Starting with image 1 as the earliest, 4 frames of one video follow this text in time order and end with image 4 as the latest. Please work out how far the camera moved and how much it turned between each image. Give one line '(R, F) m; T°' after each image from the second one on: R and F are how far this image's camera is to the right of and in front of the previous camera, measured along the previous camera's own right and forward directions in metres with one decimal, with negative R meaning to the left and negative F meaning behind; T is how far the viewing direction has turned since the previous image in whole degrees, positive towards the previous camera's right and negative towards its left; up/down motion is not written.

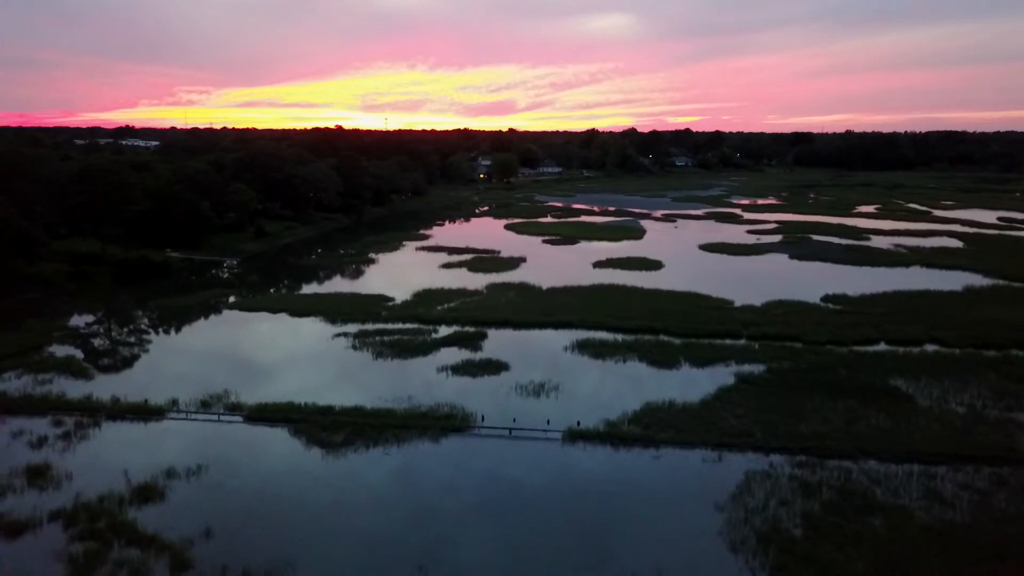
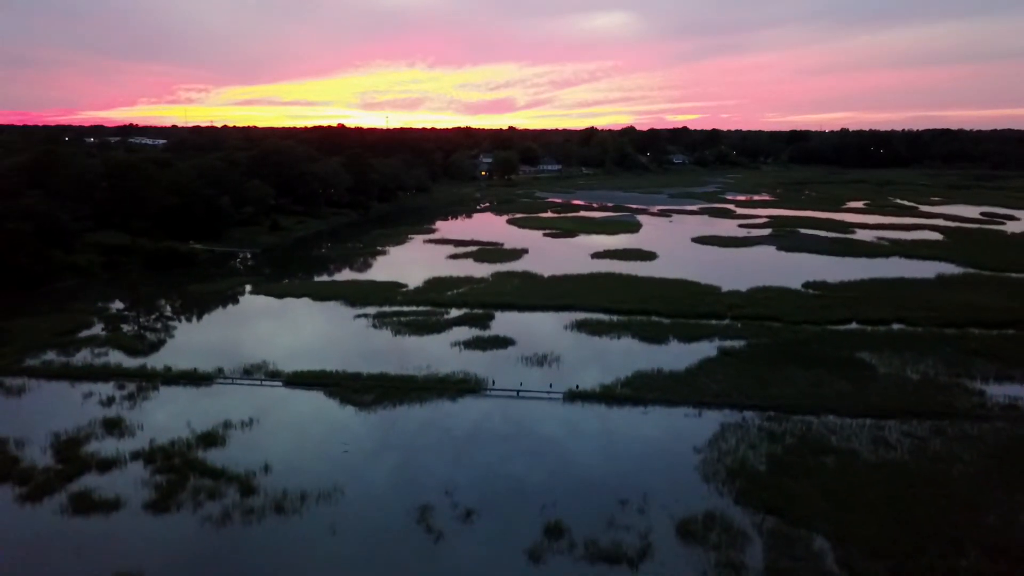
(-0.2, -2.0) m; 0°
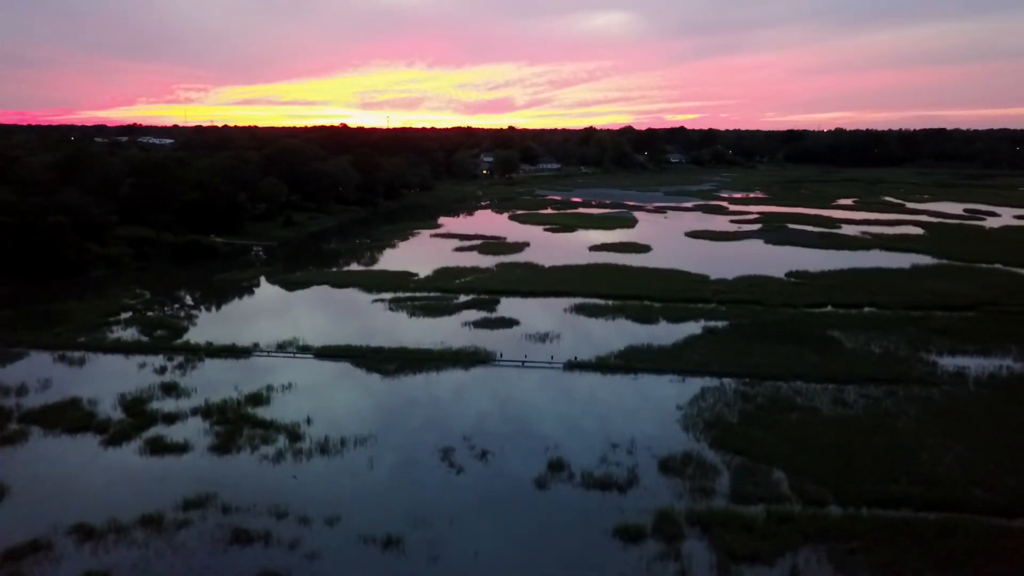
(-0.2, -2.0) m; 0°
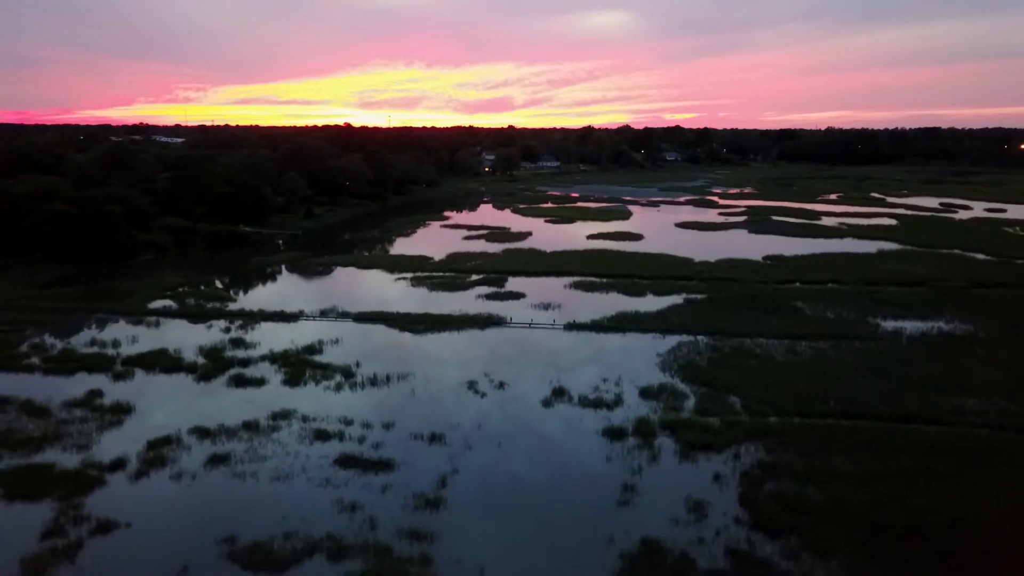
(-0.3, -3.3) m; 0°
